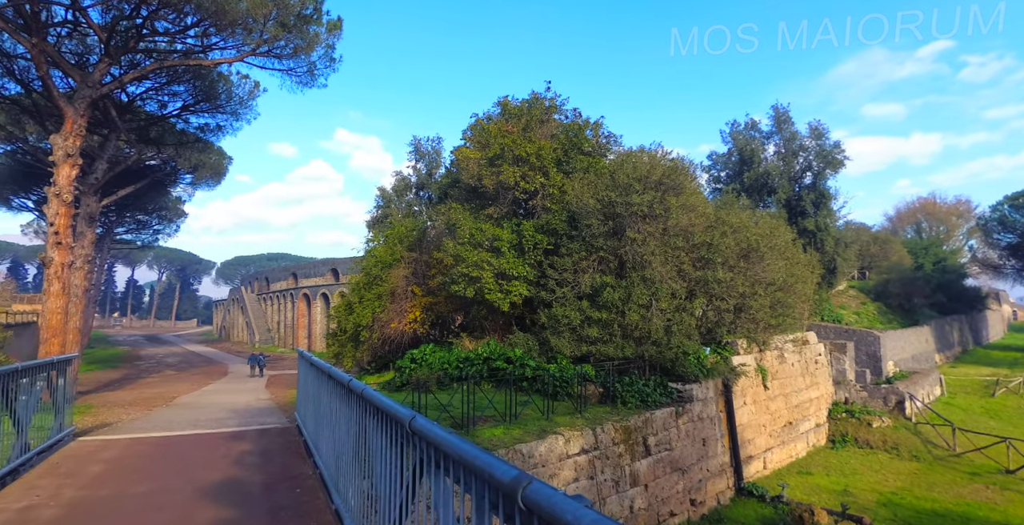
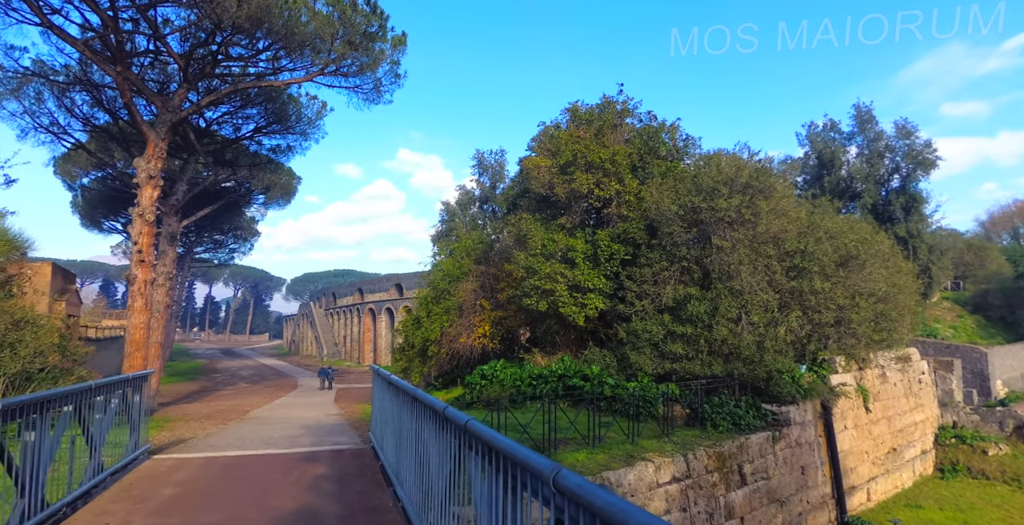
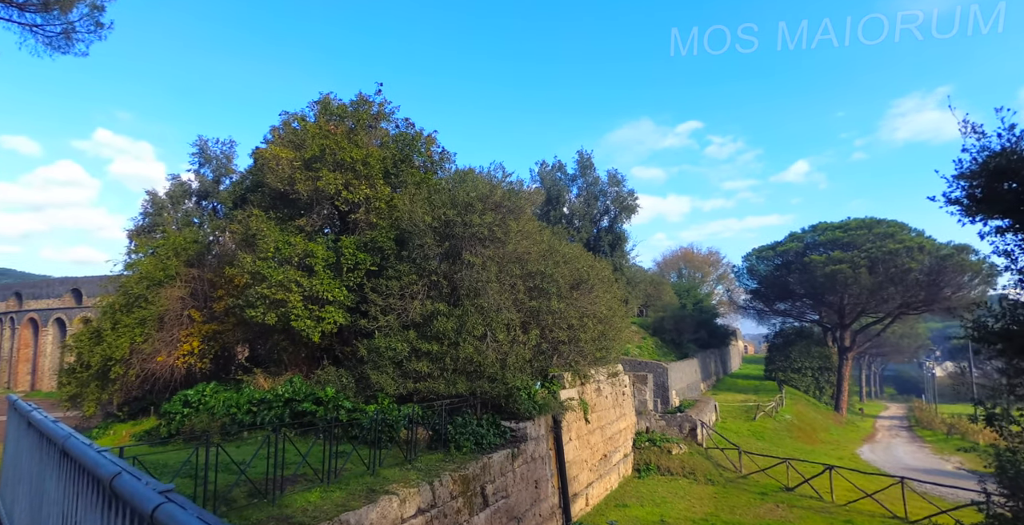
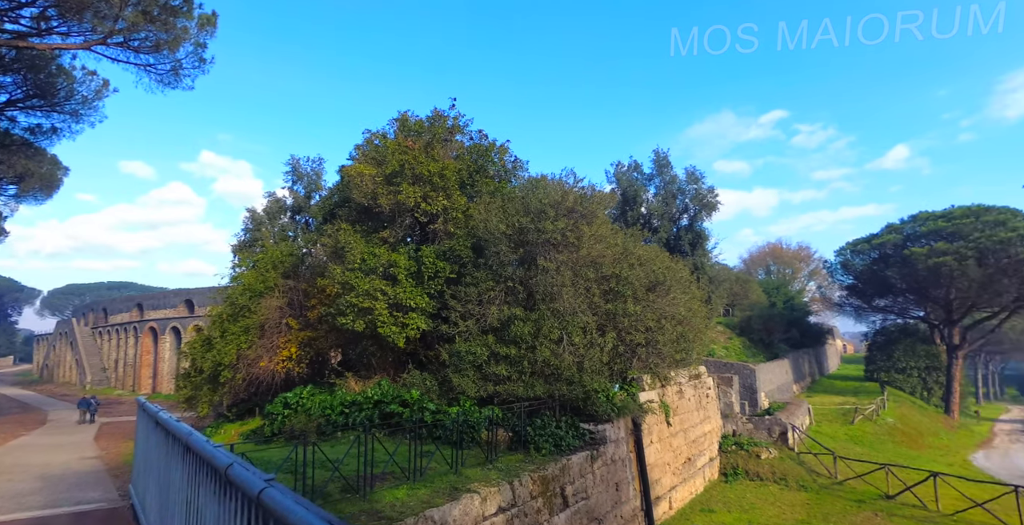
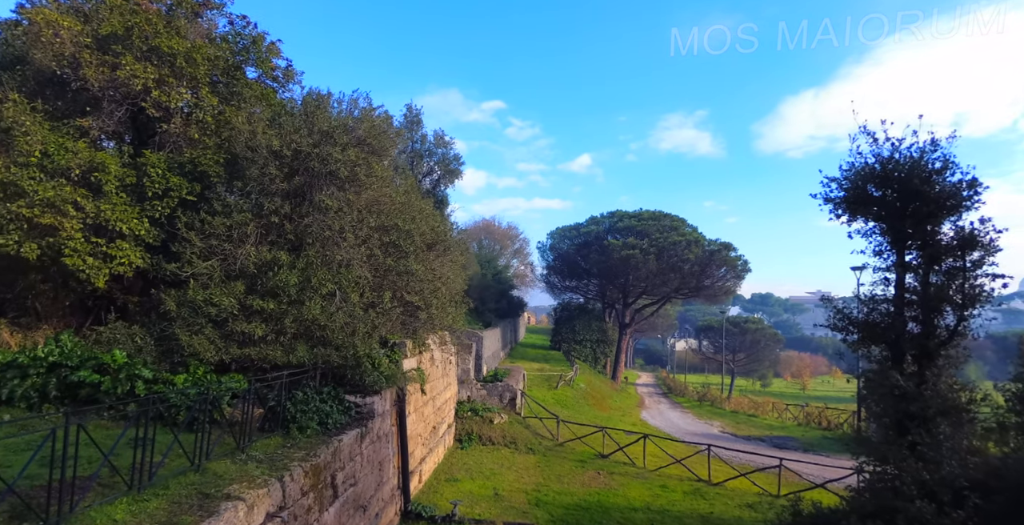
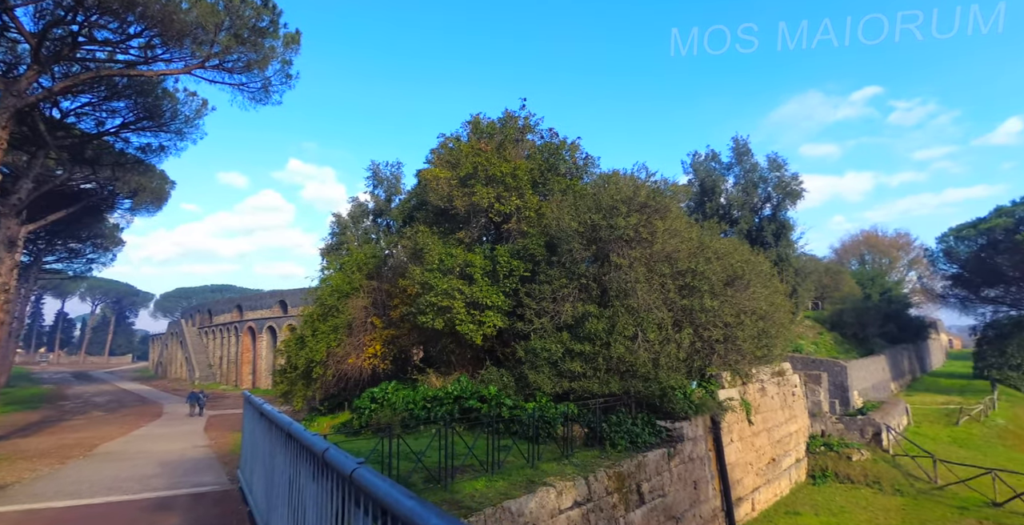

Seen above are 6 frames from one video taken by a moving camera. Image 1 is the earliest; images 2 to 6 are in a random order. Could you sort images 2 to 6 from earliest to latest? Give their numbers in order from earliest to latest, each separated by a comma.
2, 6, 4, 3, 5
